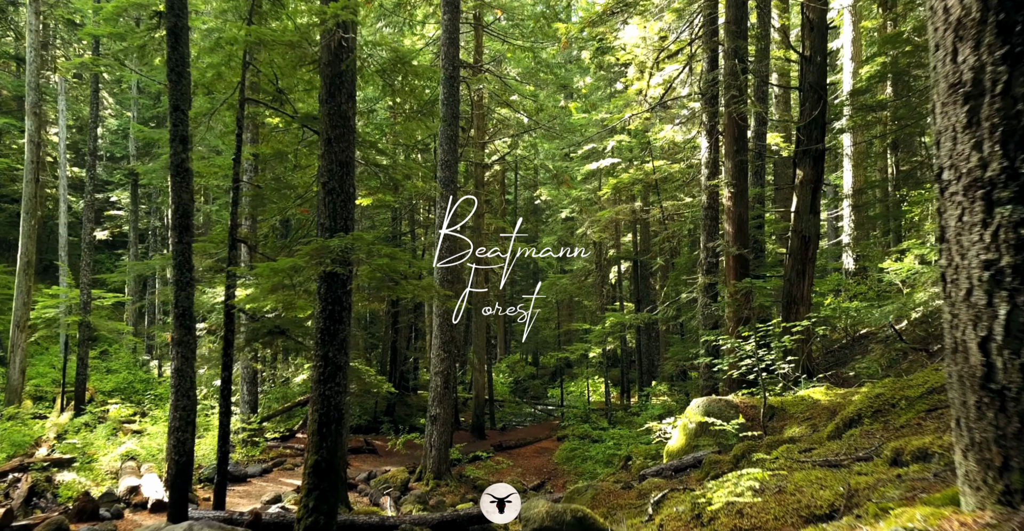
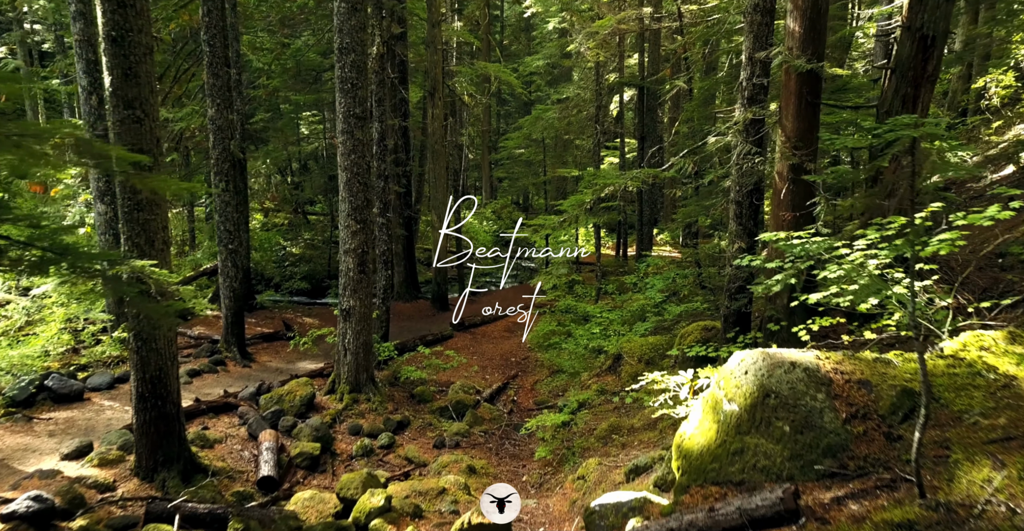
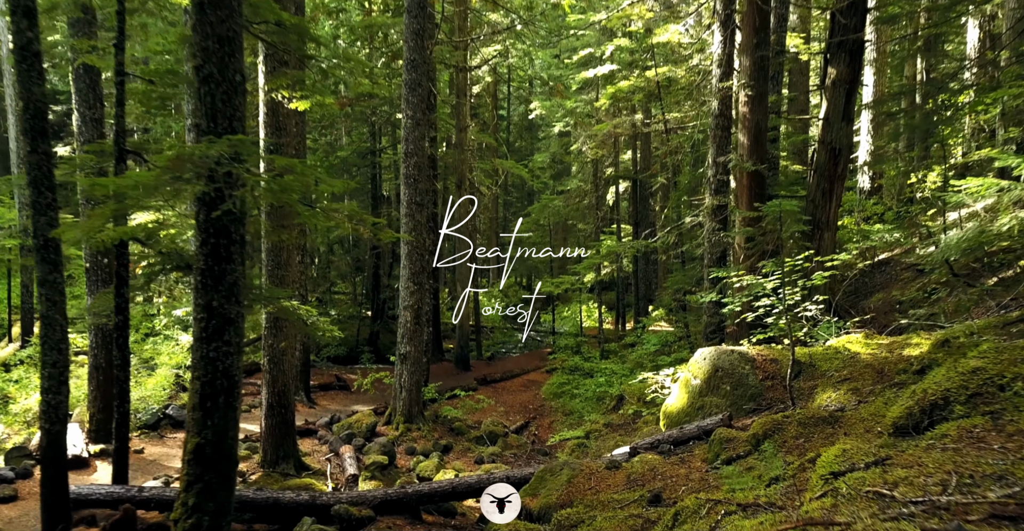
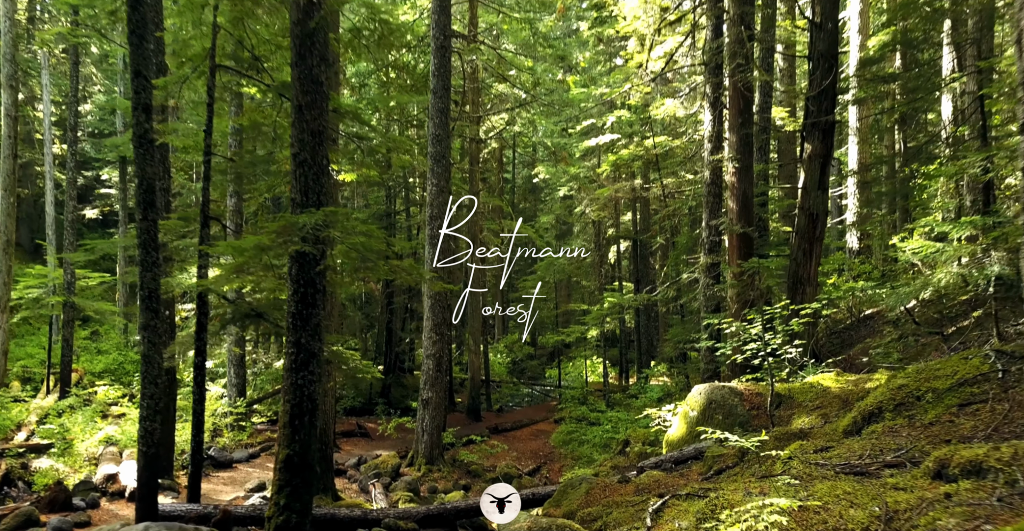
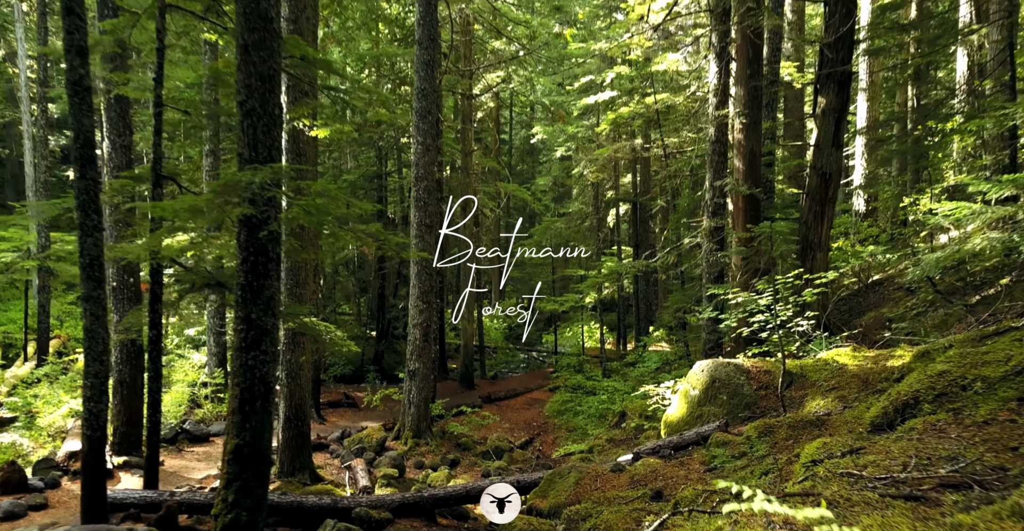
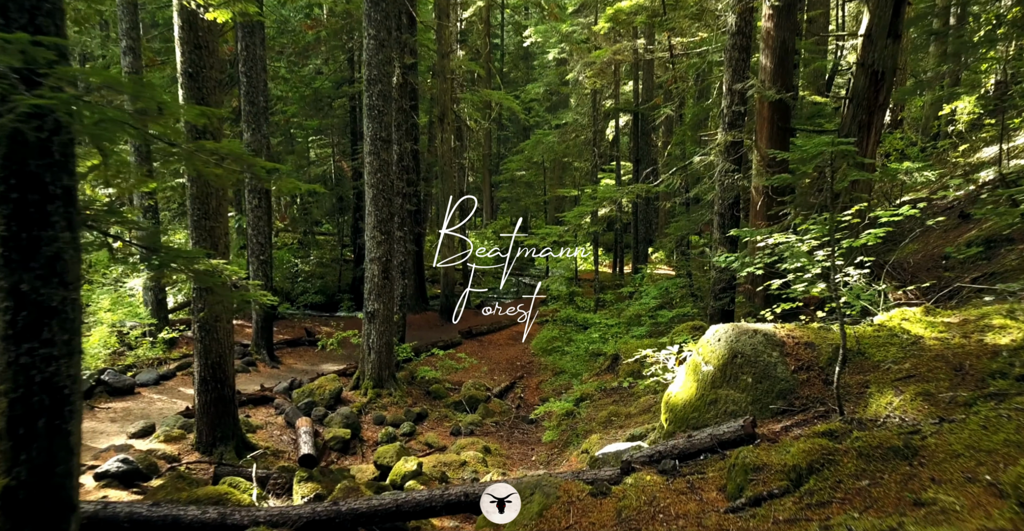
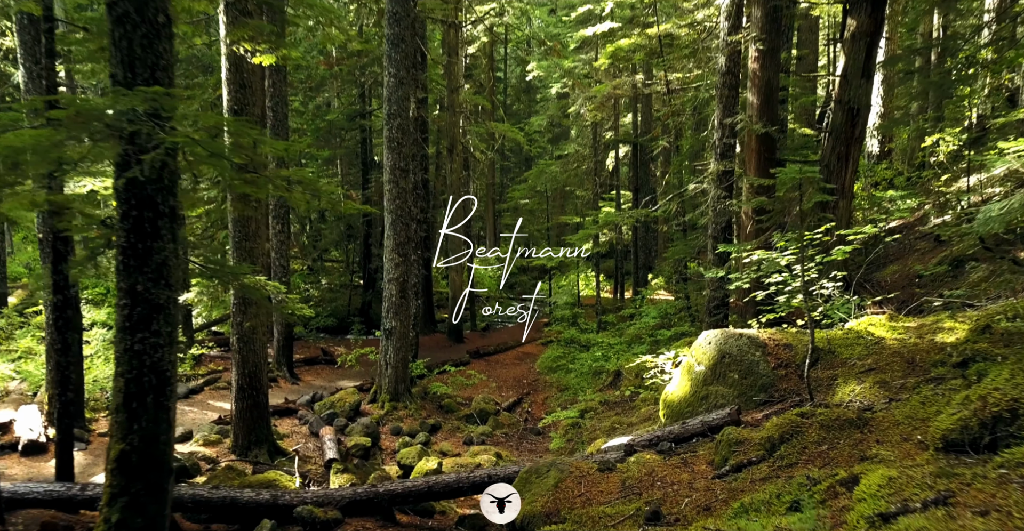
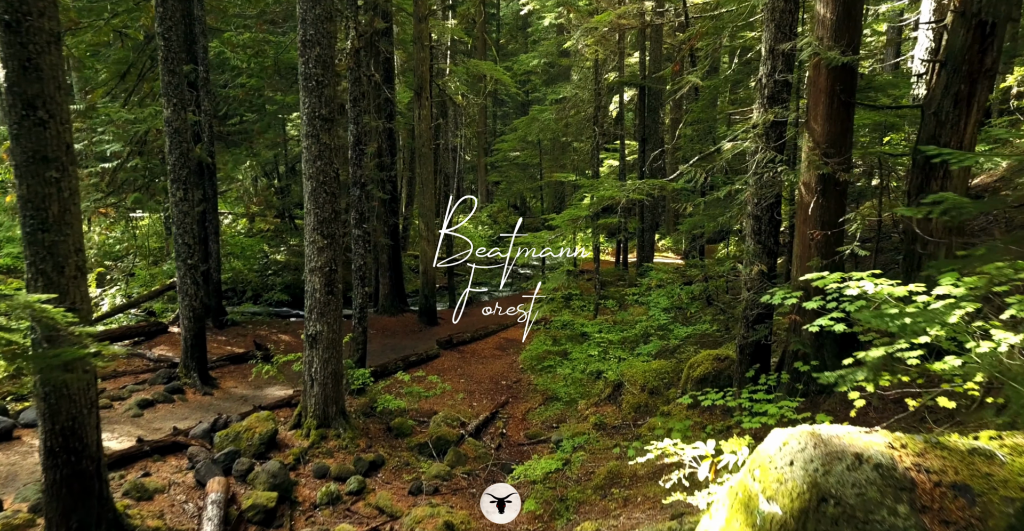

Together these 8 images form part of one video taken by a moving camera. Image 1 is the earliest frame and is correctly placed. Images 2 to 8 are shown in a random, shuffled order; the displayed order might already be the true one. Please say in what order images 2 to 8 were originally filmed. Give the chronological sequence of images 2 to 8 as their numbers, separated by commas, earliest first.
4, 5, 3, 7, 6, 2, 8
